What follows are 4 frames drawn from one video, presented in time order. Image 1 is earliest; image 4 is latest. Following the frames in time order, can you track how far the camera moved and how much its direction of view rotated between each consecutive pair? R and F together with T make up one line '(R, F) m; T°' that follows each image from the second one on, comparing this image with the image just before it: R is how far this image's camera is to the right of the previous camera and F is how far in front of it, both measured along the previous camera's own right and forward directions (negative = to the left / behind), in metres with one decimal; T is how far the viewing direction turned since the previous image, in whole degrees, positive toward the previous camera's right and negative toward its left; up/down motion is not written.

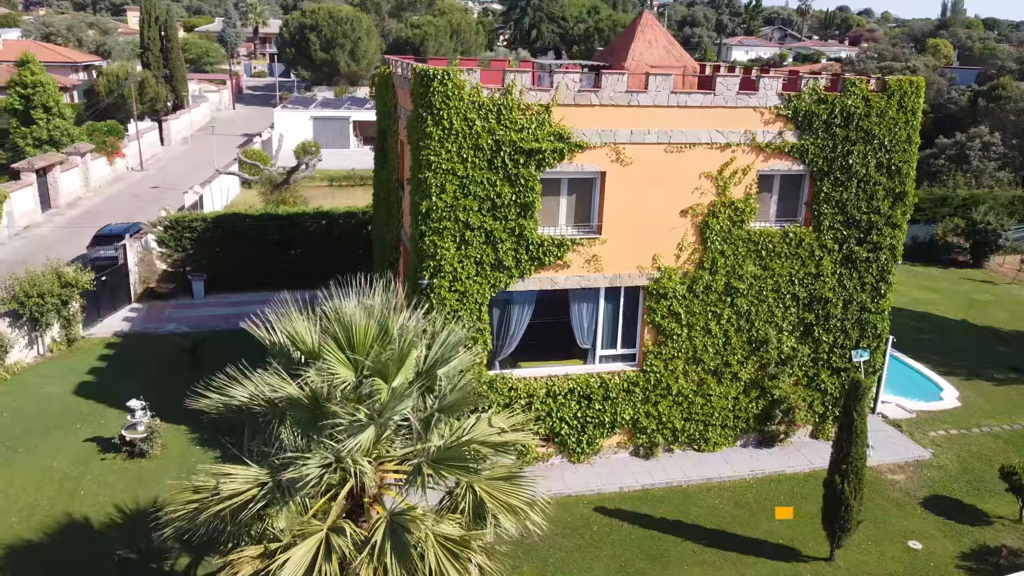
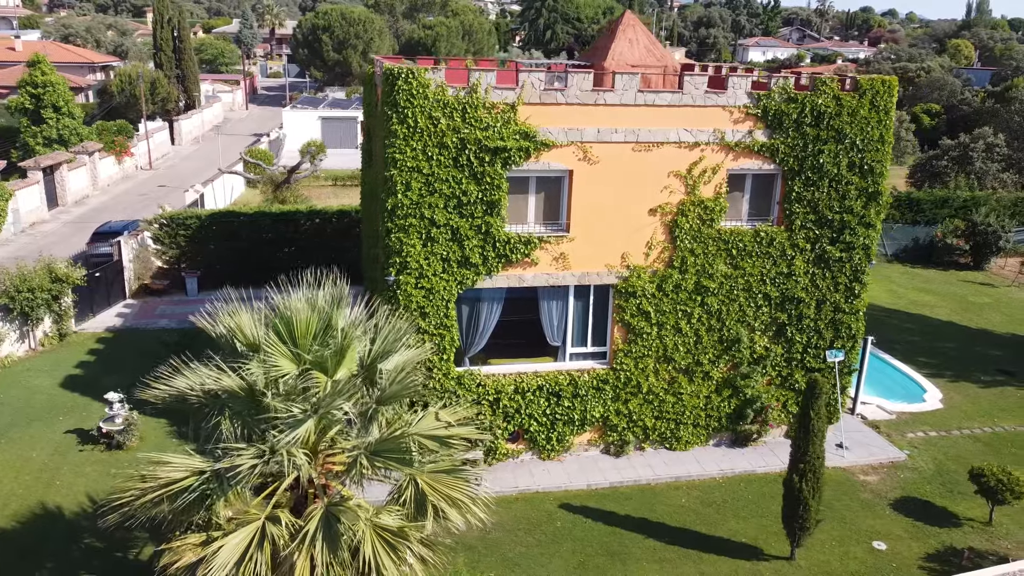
(+0.9, -0.1) m; -1°
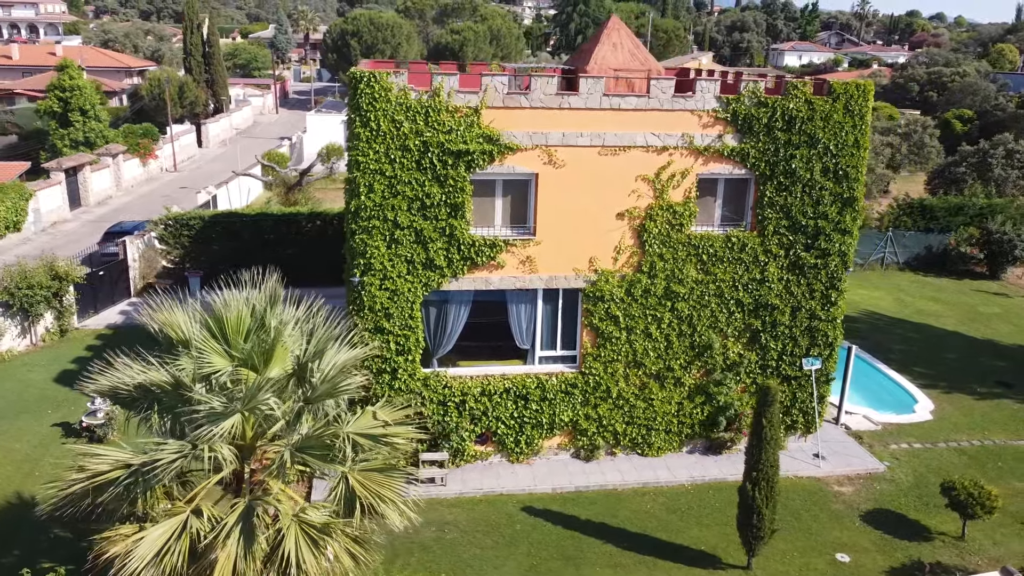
(+1.3, 0.0) m; -3°
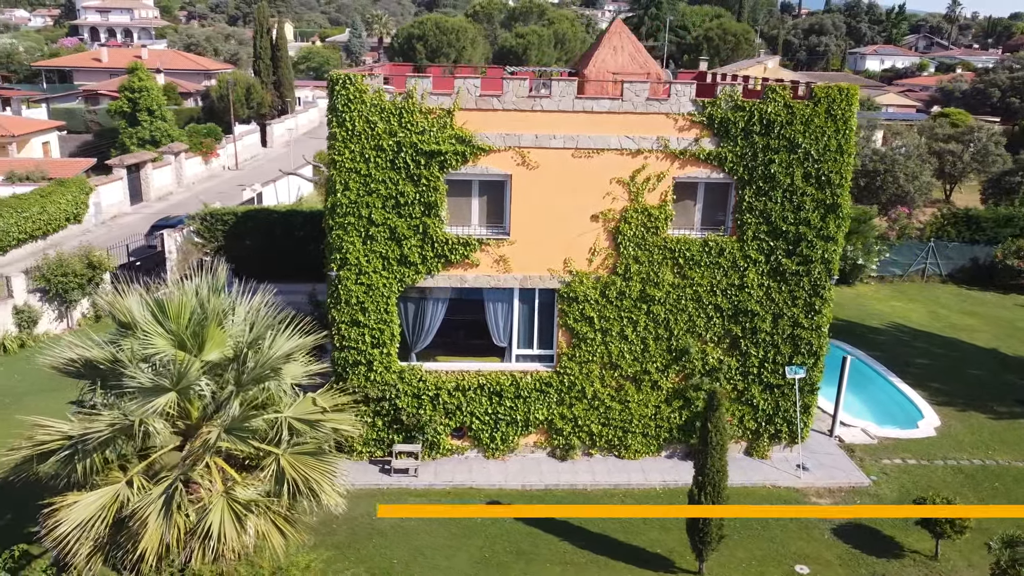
(+1.8, -0.2) m; -5°
